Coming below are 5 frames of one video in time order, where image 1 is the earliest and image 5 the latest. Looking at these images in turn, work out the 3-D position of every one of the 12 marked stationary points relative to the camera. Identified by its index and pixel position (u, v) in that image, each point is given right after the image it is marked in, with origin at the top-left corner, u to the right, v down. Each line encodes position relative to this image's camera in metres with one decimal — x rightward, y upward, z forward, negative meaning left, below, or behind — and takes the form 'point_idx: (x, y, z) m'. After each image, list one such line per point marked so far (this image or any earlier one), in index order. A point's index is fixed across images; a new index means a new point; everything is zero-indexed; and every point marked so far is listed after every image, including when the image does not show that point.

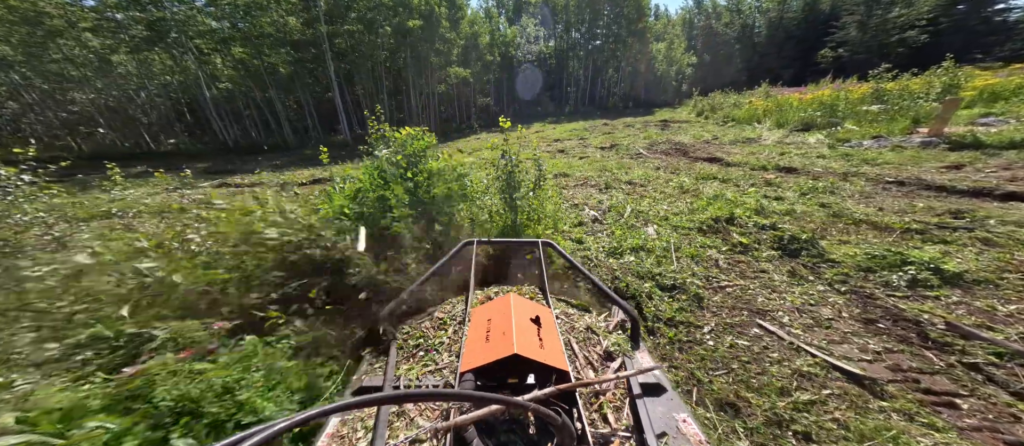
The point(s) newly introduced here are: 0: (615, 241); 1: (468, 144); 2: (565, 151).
0: (+1.5, -0.3, +4.4) m
1: (-1.9, +3.5, +14.1) m
2: (+1.9, +2.5, +11.3) m
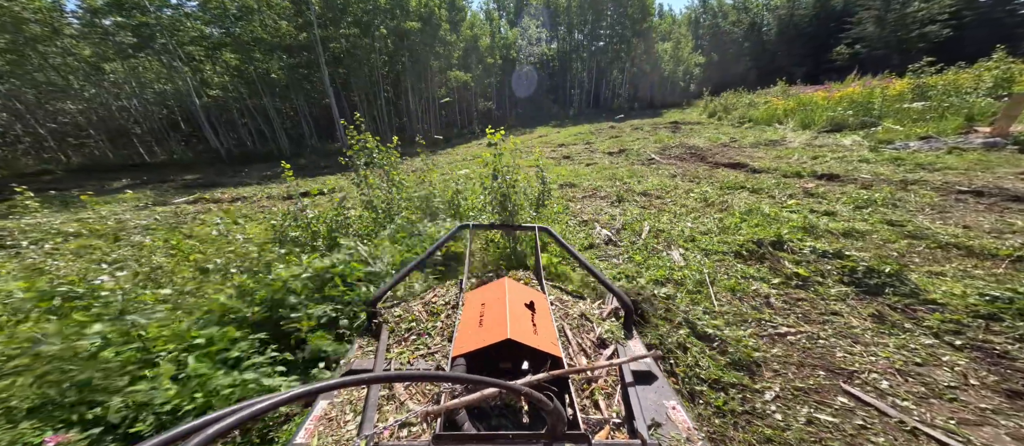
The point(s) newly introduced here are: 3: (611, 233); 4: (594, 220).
0: (+1.5, -0.5, +3.7) m
1: (-1.8, +3.1, +13.4) m
2: (+1.9, +2.2, +10.6) m
3: (+1.5, -0.2, +4.6) m
4: (+1.3, 0.0, +5.2) m
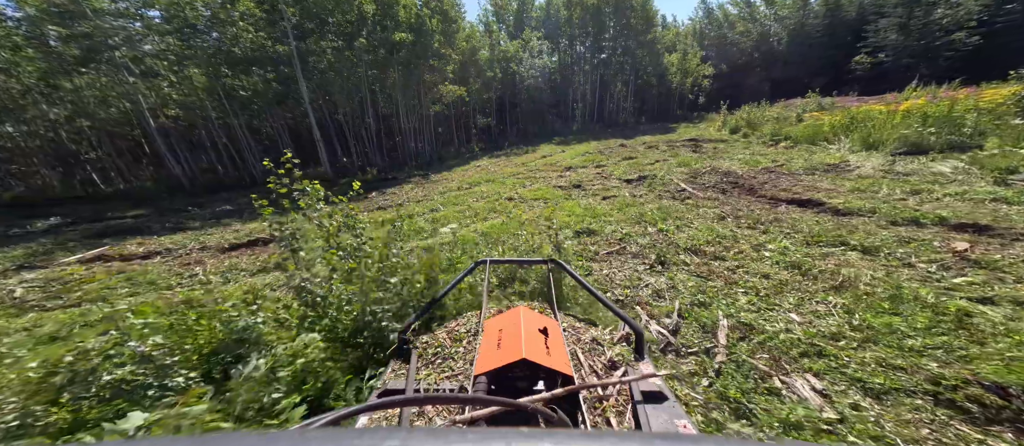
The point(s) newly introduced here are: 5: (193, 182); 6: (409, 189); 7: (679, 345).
0: (+1.5, -1.3, +2.0) m
1: (-1.8, +1.9, +11.9) m
2: (+2.0, +1.1, +9.0) m
3: (+1.5, -1.0, +3.0) m
4: (+1.4, -0.9, +3.5) m
5: (-11.9, +1.6, +11.5) m
6: (-3.6, +1.2, +10.8) m
7: (+1.5, -1.1, +2.8) m
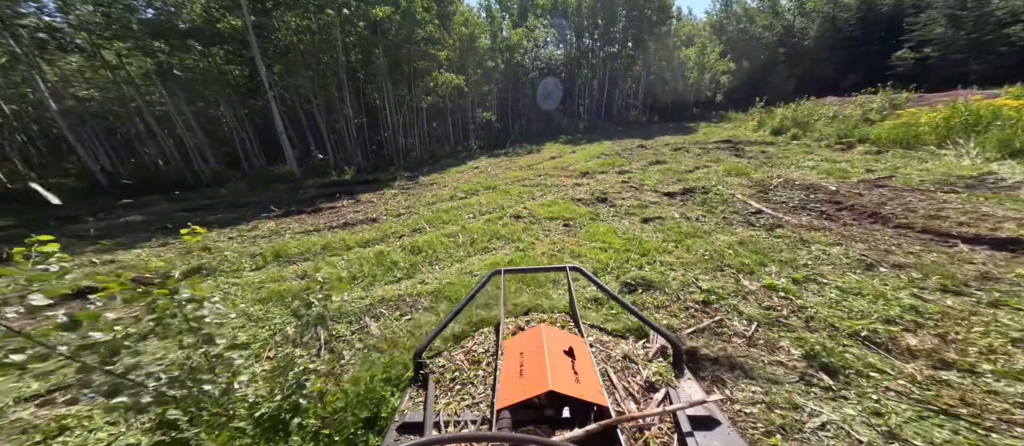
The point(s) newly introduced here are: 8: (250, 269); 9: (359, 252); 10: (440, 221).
0: (+1.7, -1.9, 0.0) m
1: (-1.7, +1.4, +9.8) m
2: (+2.1, +0.6, +7.0) m
3: (+1.7, -1.5, +1.0) m
4: (+1.6, -1.4, +1.5) m
5: (-11.8, +1.3, +9.4) m
6: (-3.4, +0.8, +8.7) m
7: (+1.7, -1.6, +0.8) m
8: (-3.9, -0.6, +4.5) m
9: (-2.6, -0.5, +5.3) m
10: (-1.5, +0.1, +6.4) m
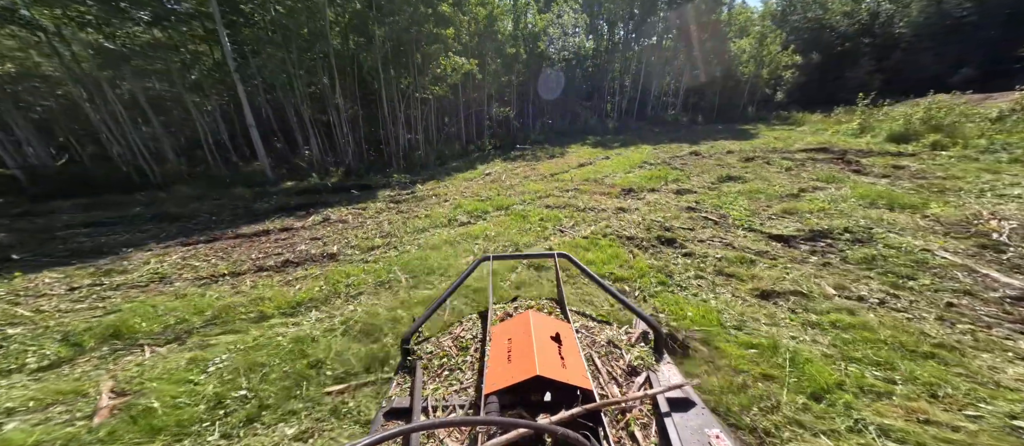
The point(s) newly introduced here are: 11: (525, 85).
0: (+1.4, -2.6, -2.5) m
1: (-1.1, +0.8, +7.6) m
2: (+2.4, -0.2, +4.5) m
3: (+1.5, -2.3, -1.5) m
4: (+1.4, -2.1, -1.0) m
5: (-11.2, +1.1, +7.7) m
6: (-3.0, +0.2, +6.6) m
7: (+1.5, -2.3, -1.6) m
8: (-3.7, -1.2, +2.4) m
9: (-2.4, -1.1, +3.2) m
10: (-1.2, -0.6, +4.2) m
11: (+0.9, +7.8, +17.6) m
